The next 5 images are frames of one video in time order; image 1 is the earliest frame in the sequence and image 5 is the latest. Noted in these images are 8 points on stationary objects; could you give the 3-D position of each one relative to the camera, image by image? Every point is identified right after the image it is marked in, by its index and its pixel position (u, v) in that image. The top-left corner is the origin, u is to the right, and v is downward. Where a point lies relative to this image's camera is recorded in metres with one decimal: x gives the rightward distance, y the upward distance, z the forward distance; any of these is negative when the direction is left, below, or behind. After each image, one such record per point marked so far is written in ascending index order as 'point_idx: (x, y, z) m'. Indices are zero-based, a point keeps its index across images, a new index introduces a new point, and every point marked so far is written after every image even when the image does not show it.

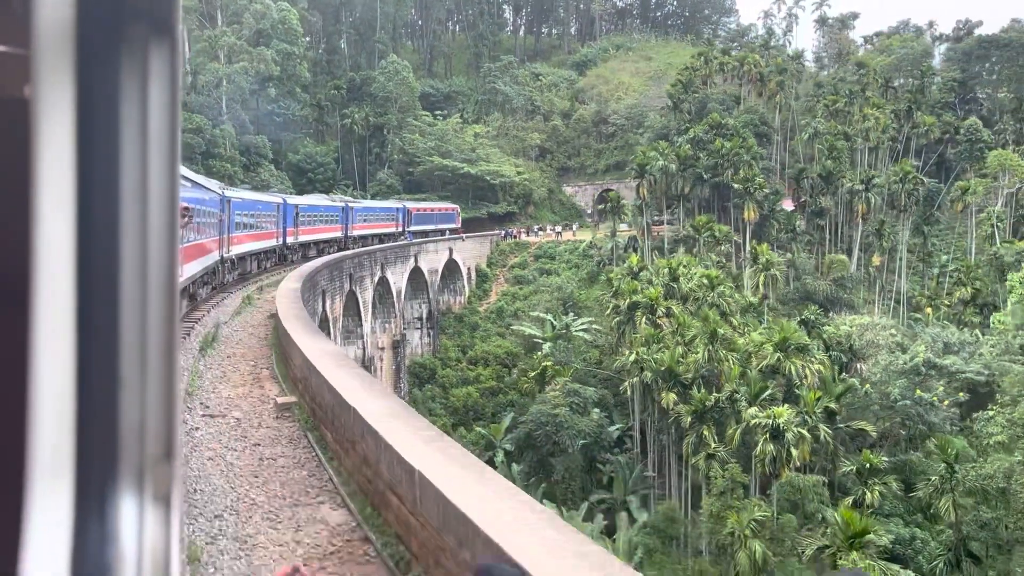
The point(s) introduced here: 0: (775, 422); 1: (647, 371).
0: (+5.0, -2.5, +16.7) m
1: (+3.0, -1.8, +19.7) m
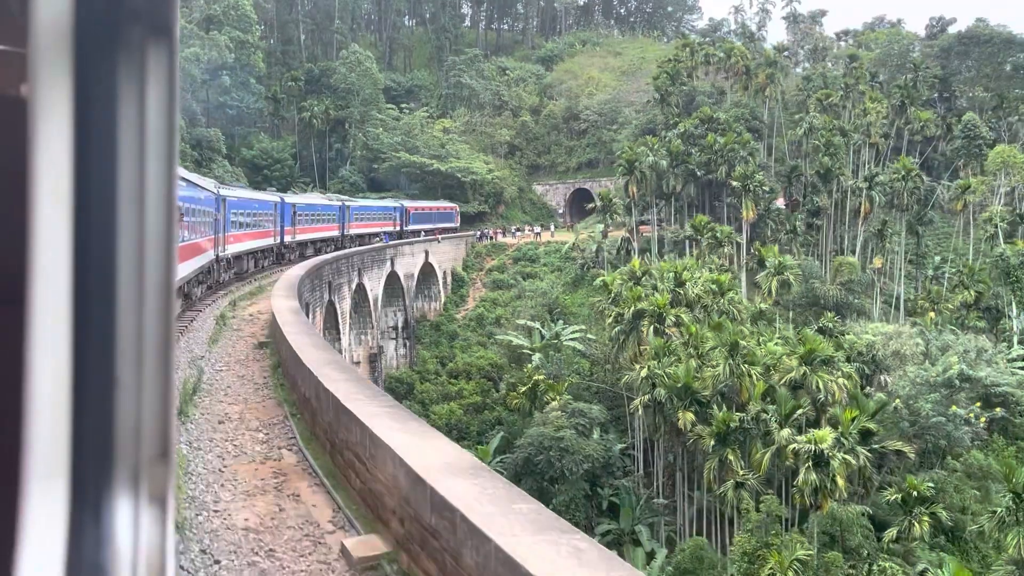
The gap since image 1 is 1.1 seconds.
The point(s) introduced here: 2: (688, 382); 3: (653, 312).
0: (+5.1, -2.7, +14.8) m
1: (+2.9, -2.0, +17.7) m
2: (+3.5, -1.8, +17.5) m
3: (+3.1, -0.5, +19.6) m
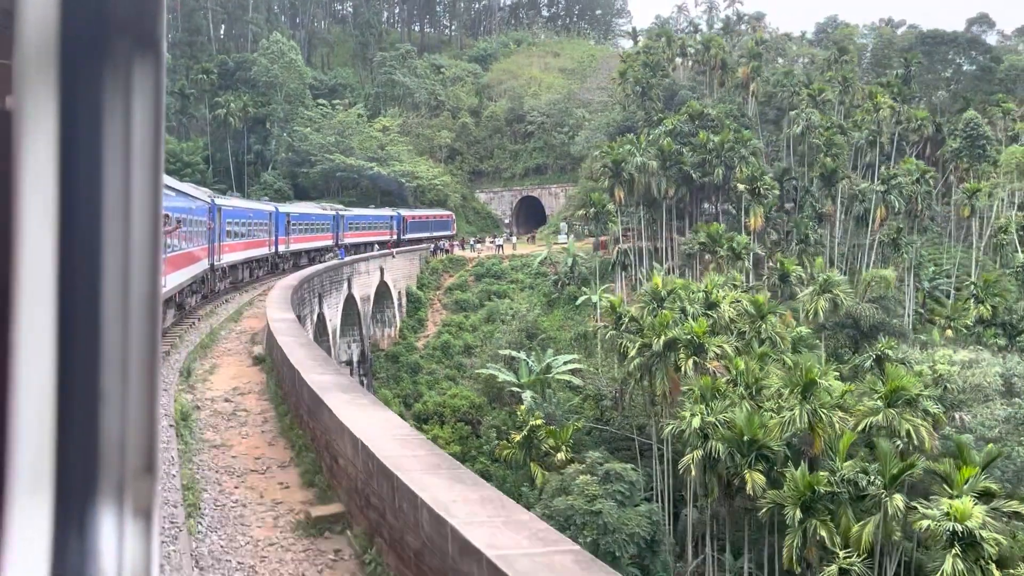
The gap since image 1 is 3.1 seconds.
0: (+5.7, -3.0, +11.3) m
1: (+3.2, -2.4, +13.9) m
2: (+3.7, -2.2, +13.7) m
3: (+3.1, -0.9, +15.8) m
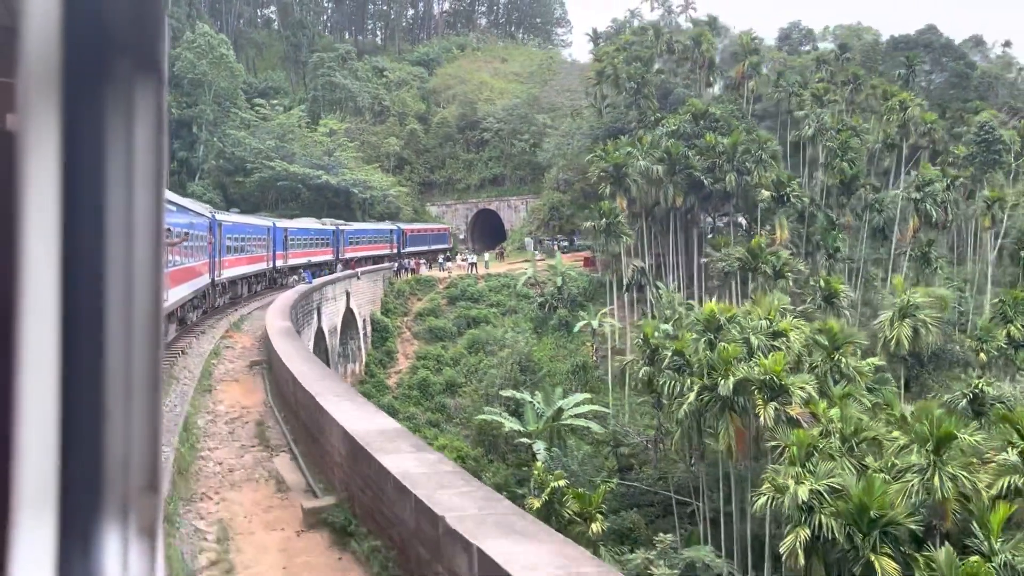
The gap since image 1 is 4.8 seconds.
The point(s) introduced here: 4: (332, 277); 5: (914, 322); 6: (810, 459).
0: (+6.5, -3.3, +8.2) m
1: (+3.8, -2.7, +10.6) m
2: (+4.4, -2.6, +10.5) m
3: (+3.6, -1.3, +12.5) m
4: (-3.6, +0.2, +17.7) m
5: (+6.5, -0.6, +14.6) m
6: (+3.9, -2.2, +11.6) m
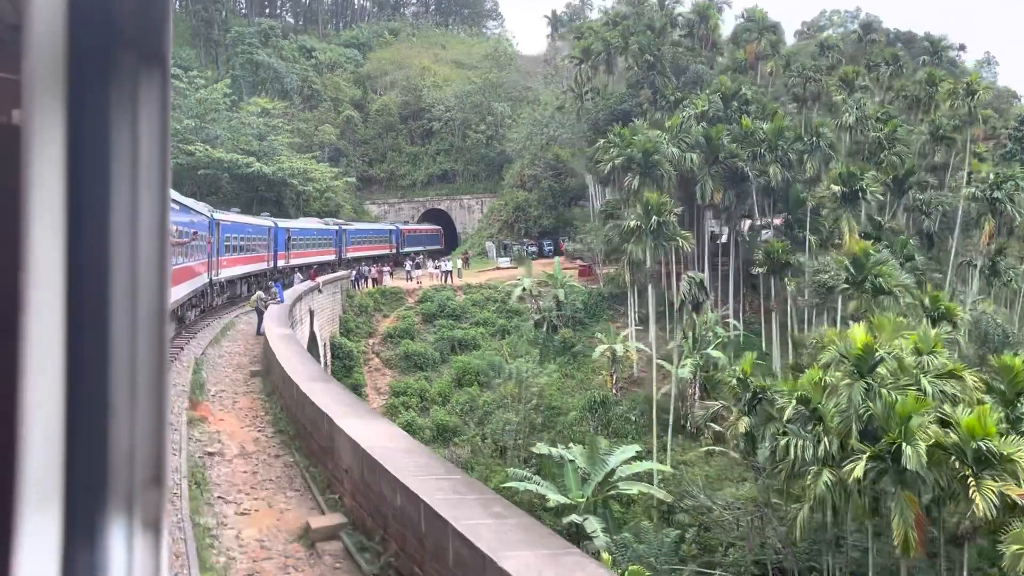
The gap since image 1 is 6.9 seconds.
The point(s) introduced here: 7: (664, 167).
0: (+7.9, -3.5, +4.7) m
1: (+5.0, -3.0, +6.7) m
2: (+5.5, -2.8, +6.7) m
3: (+4.5, -1.6, +8.6) m
4: (-3.1, 0.0, +12.9) m
5: (+7.2, -0.9, +11.0) m
6: (+4.9, -2.5, +7.7) m
7: (+2.9, +2.2, +16.0) m
